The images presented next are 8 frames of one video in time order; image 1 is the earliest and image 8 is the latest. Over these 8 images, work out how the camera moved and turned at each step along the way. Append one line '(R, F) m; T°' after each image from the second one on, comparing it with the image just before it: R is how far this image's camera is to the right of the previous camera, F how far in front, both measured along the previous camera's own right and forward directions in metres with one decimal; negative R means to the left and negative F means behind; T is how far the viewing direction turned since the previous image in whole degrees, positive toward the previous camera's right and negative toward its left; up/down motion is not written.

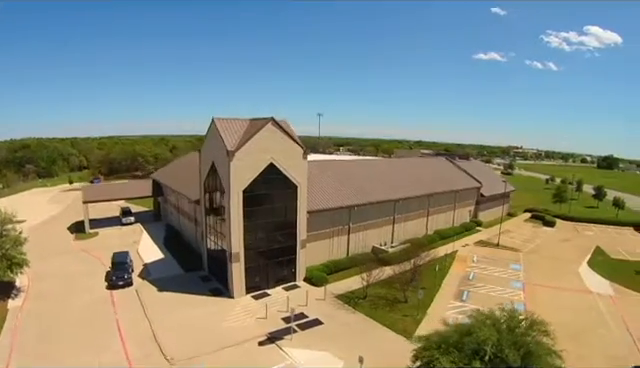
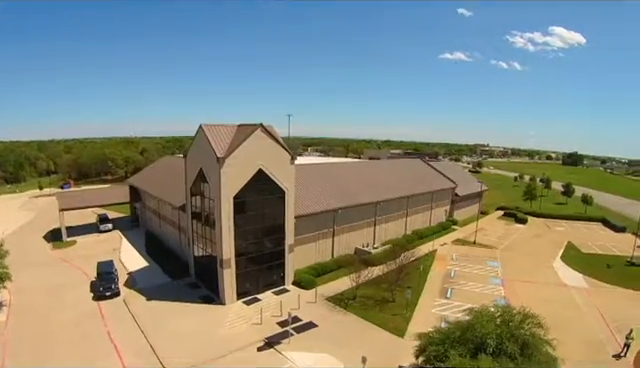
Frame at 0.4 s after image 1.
(-0.9, -0.3) m; +4°
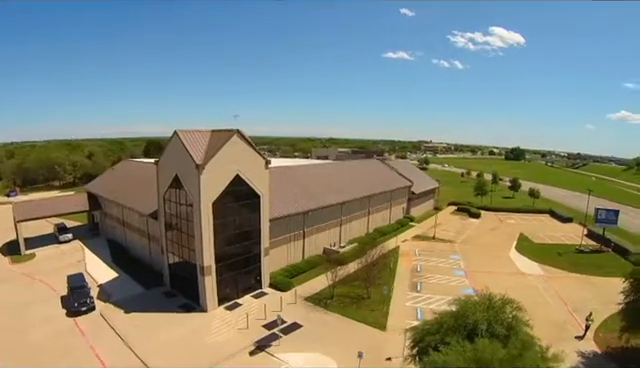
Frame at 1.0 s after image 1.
(-1.5, -0.5) m; +7°
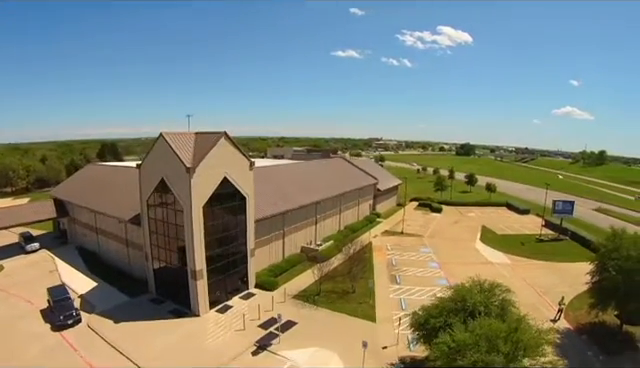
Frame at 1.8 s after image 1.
(-1.9, -0.6) m; +6°
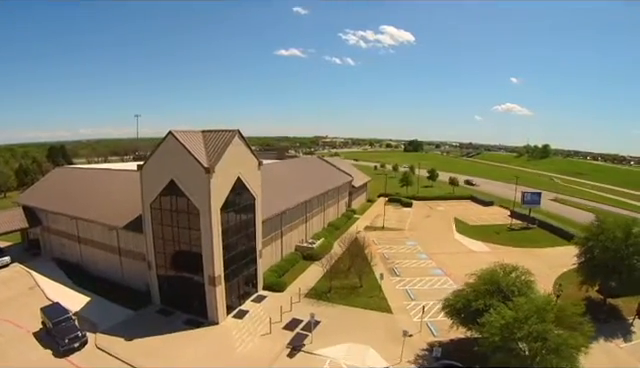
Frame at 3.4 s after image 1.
(-4.0, +0.4) m; +7°
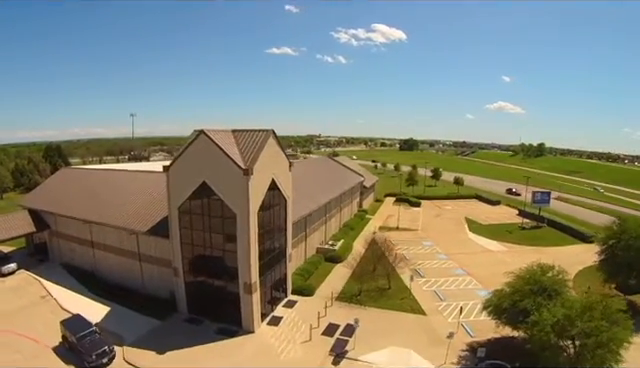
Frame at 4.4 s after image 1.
(-2.6, +0.9) m; +1°
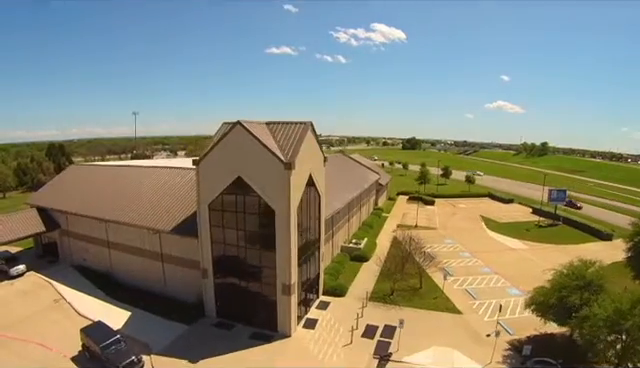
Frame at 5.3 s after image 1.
(-2.3, +1.1) m; 0°
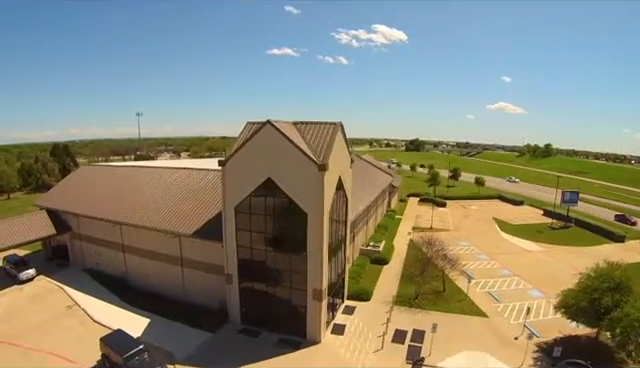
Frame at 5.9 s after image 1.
(-1.6, +0.5) m; 0°
